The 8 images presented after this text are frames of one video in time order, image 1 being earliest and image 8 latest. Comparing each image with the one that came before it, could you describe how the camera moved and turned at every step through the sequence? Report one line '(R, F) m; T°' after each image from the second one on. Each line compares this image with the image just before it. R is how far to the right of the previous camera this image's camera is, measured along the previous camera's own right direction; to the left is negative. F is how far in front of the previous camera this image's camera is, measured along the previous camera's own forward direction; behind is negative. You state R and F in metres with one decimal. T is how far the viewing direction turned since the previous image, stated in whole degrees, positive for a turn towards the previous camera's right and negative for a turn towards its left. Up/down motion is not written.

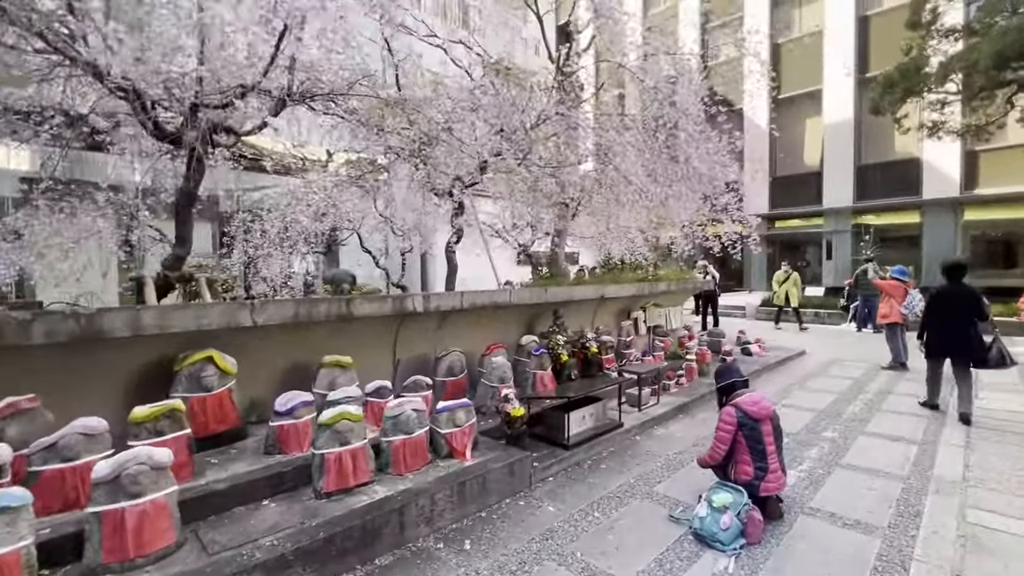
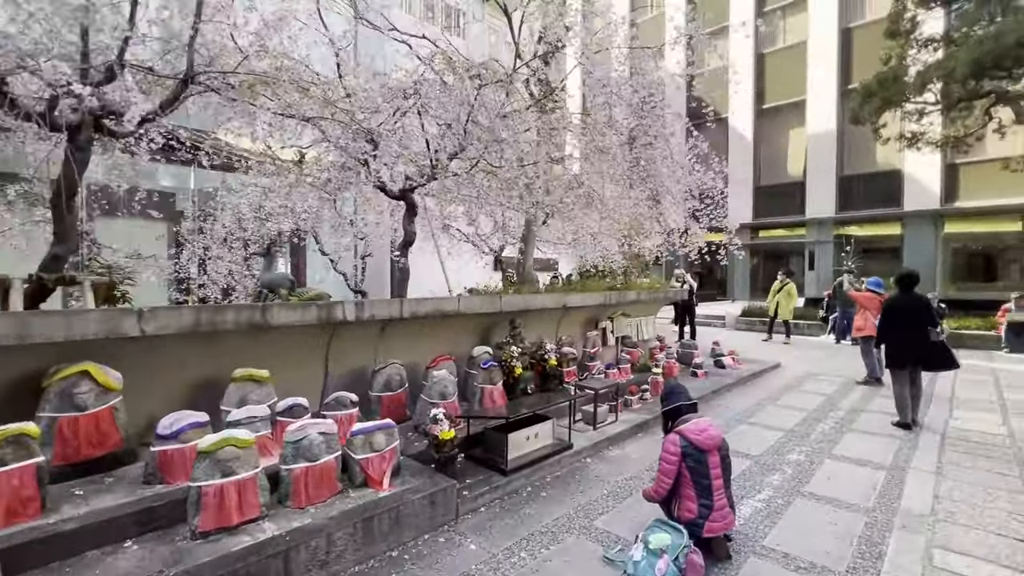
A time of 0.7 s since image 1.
(+0.4, +0.3) m; +1°
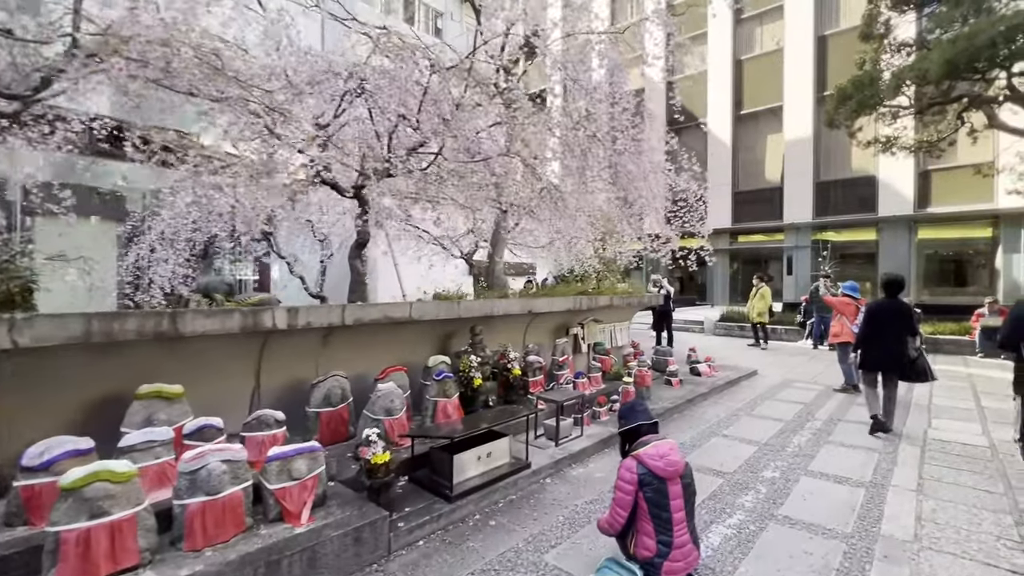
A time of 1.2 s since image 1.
(+0.3, +0.3) m; +2°
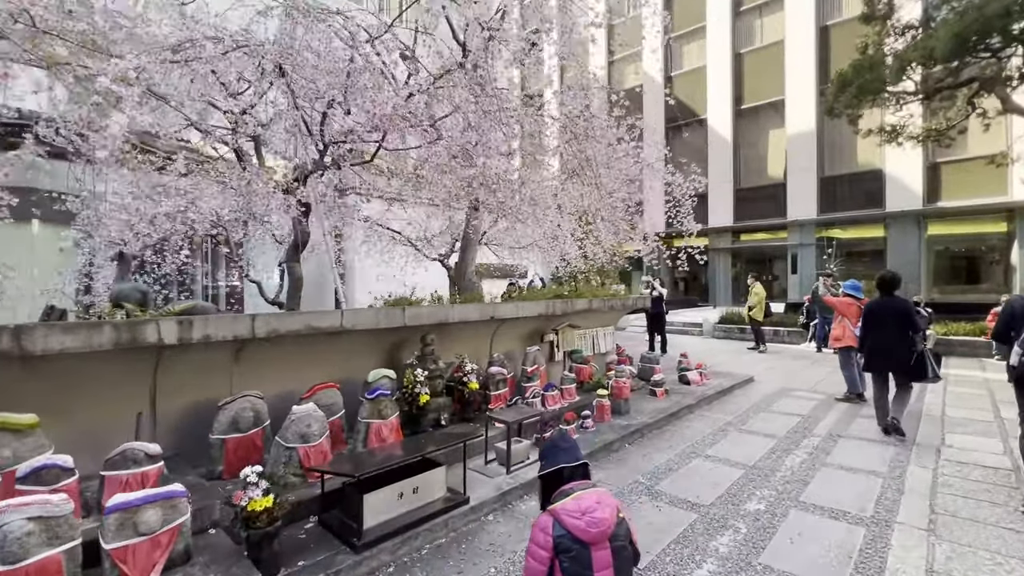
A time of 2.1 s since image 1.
(+0.5, +0.5) m; -1°
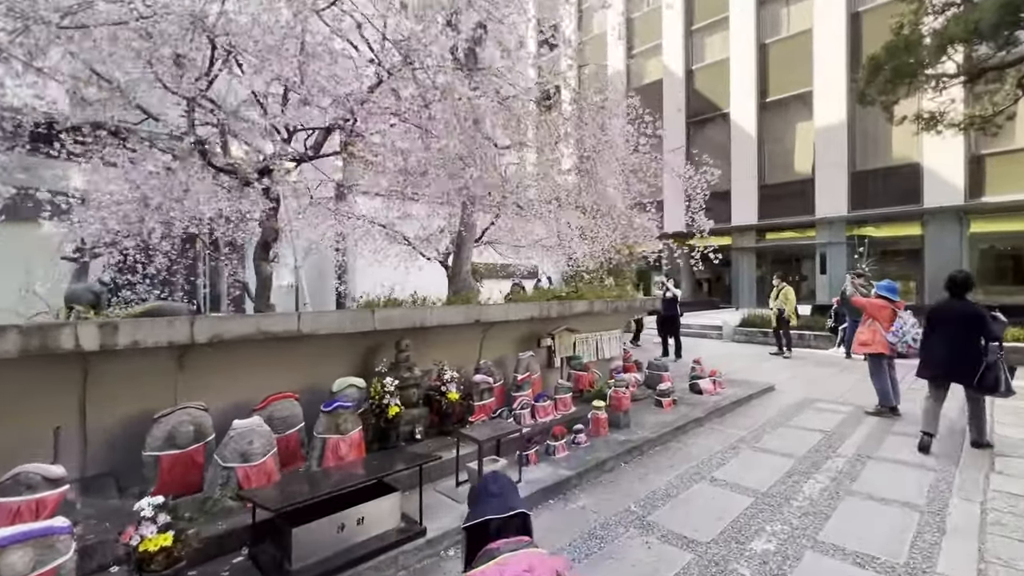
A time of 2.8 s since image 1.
(+0.3, +0.4) m; -3°
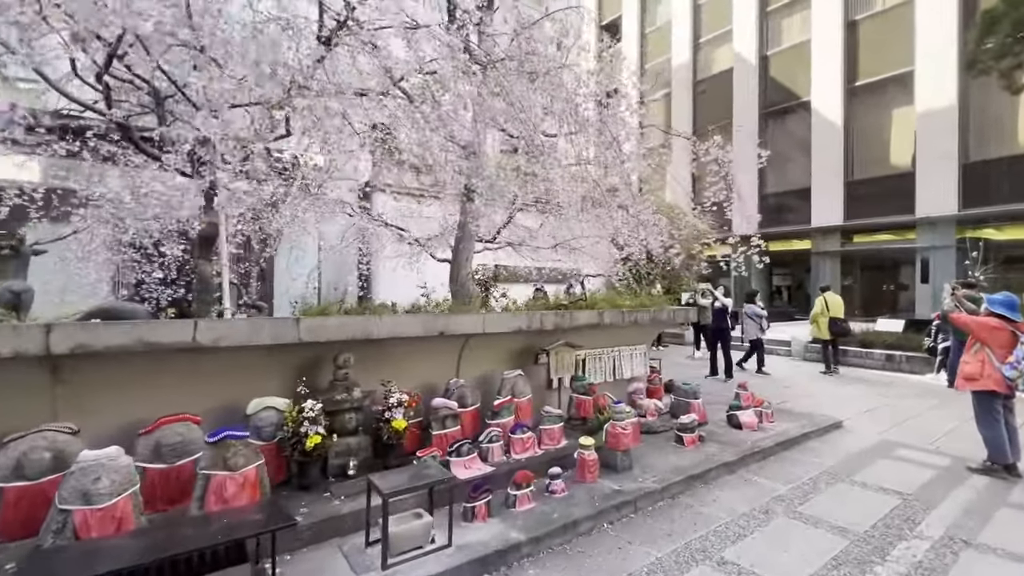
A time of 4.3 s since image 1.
(+0.8, +0.9) m; -8°
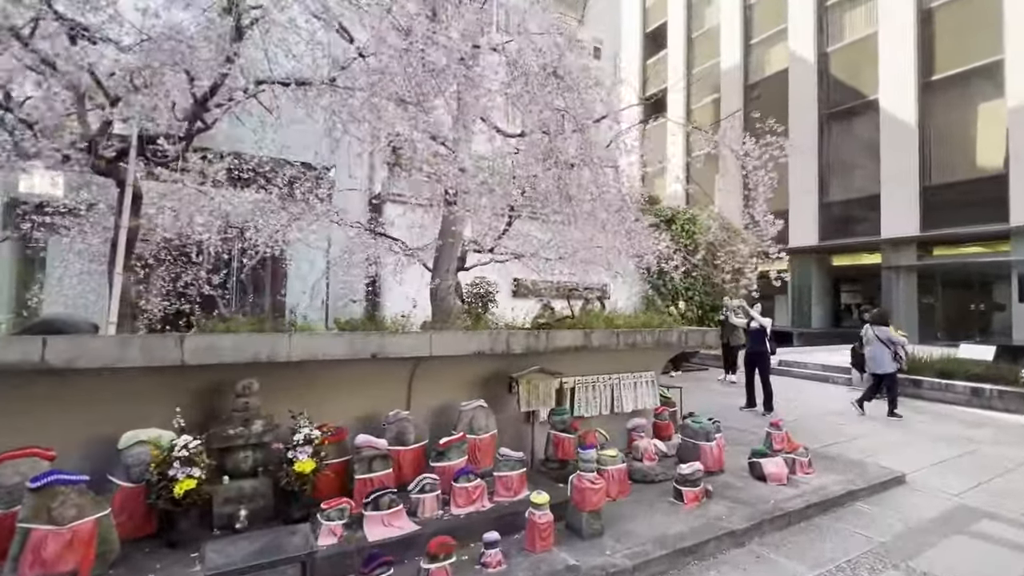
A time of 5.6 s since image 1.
(+0.7, +0.7) m; -6°
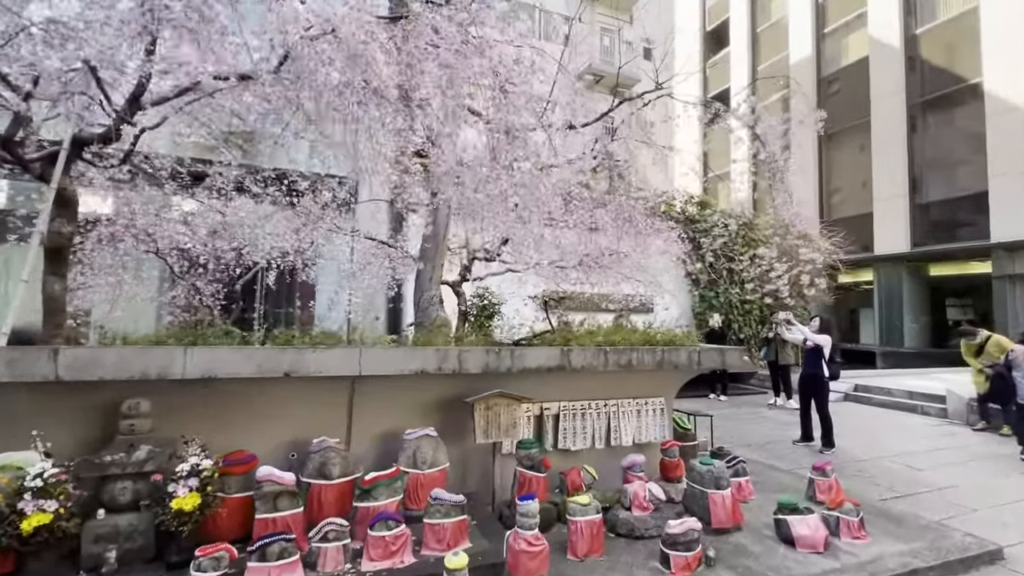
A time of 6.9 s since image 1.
(+0.8, +0.6) m; -8°
